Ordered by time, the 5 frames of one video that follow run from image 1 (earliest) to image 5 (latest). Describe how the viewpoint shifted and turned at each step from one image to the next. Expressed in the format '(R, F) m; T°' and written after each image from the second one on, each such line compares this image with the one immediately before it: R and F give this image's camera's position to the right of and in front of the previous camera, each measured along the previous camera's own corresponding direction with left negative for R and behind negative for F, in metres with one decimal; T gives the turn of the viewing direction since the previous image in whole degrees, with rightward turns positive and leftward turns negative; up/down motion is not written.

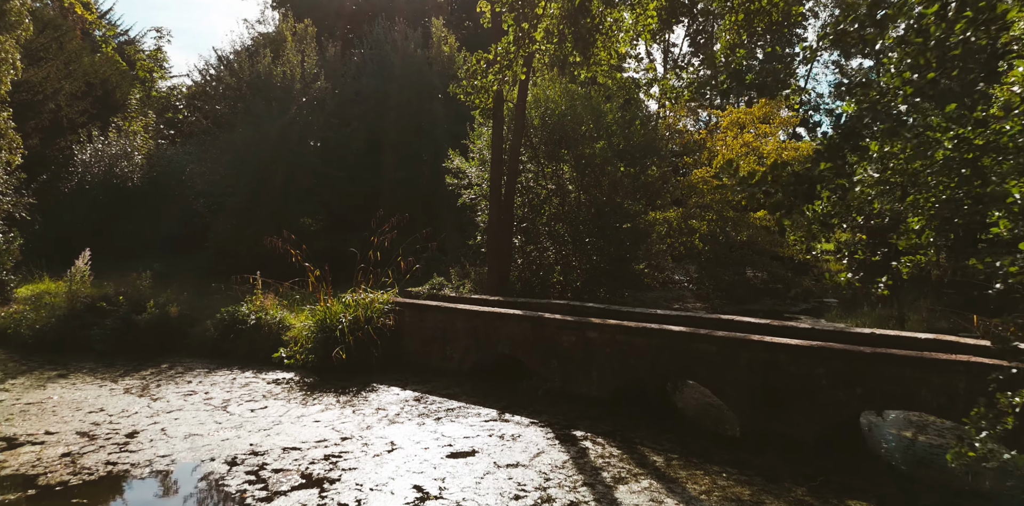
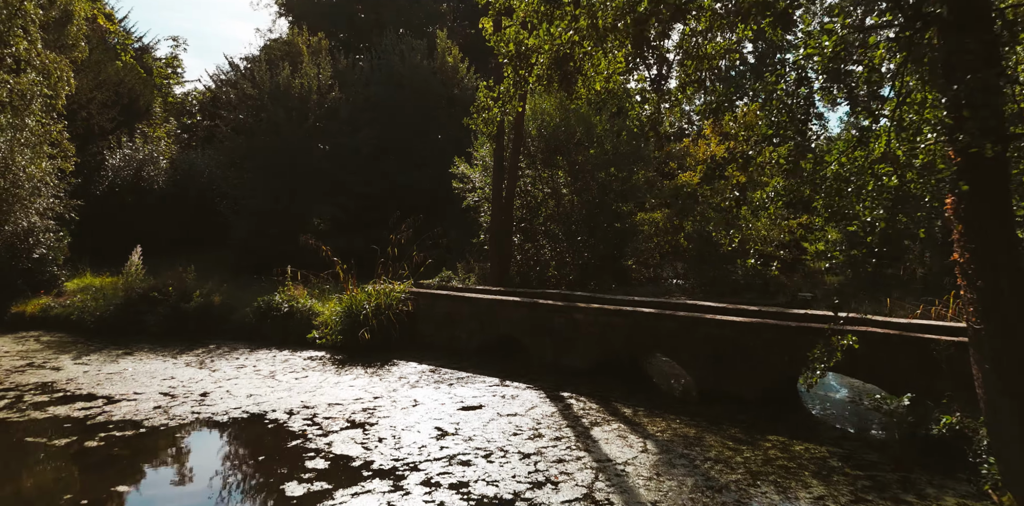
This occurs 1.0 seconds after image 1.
(0.0, -1.3) m; 0°
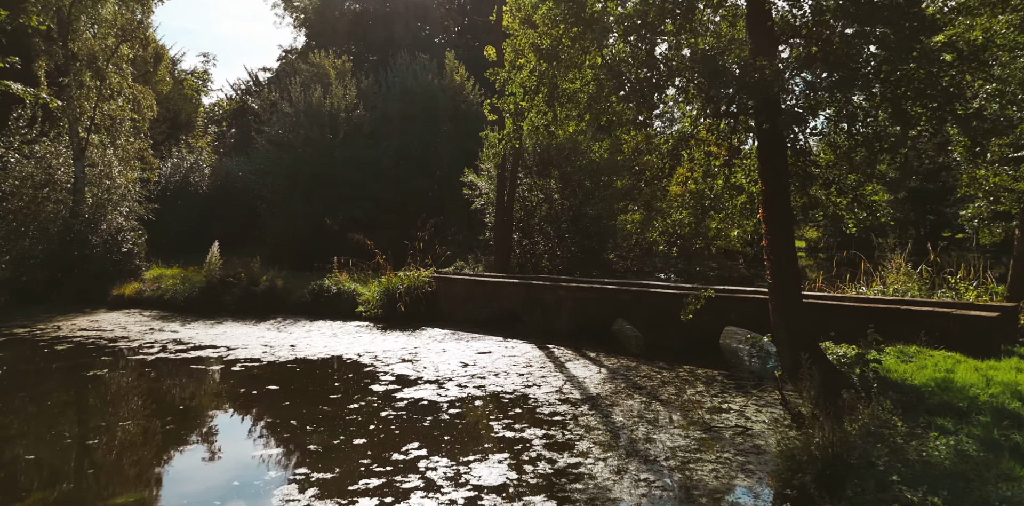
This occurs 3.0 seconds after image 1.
(0.0, -2.7) m; 0°
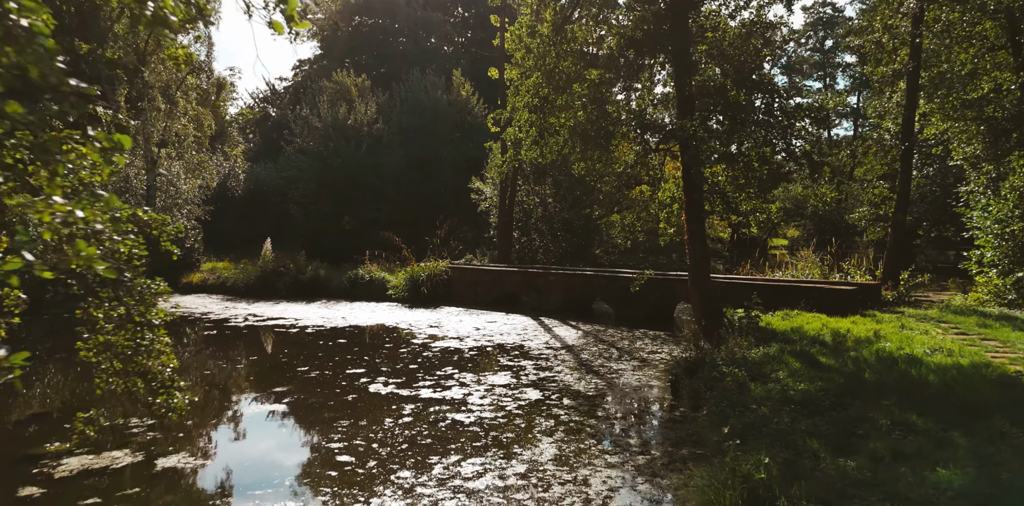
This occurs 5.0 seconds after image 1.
(0.0, -2.8) m; 0°
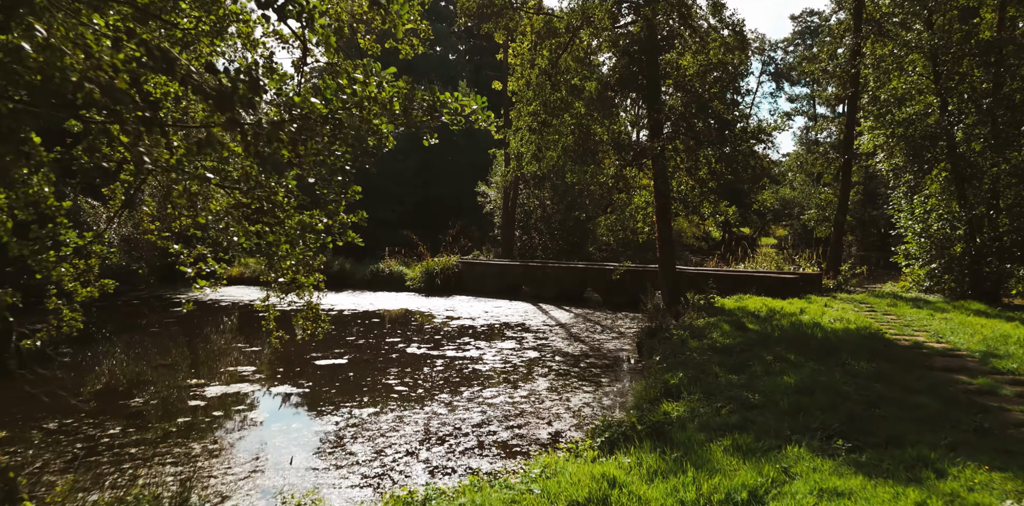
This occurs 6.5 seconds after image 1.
(-0.1, -2.1) m; 0°
